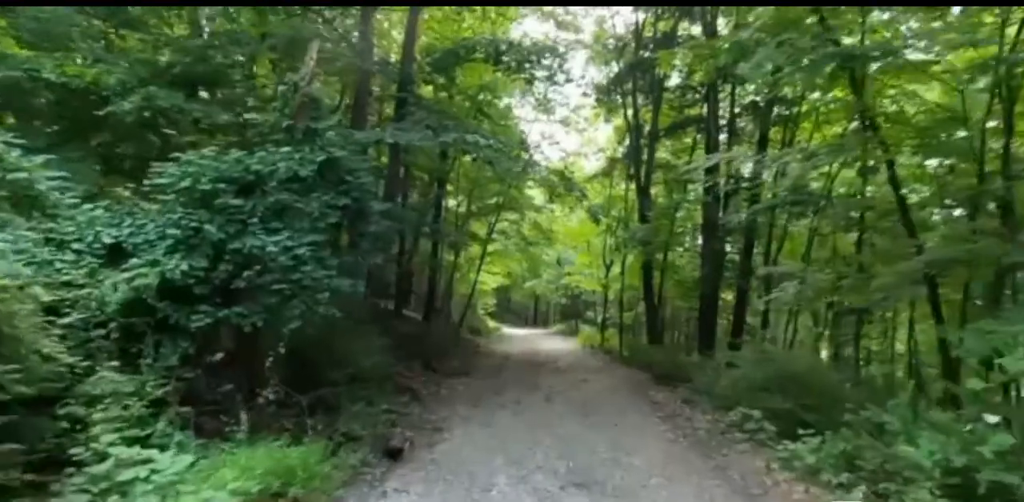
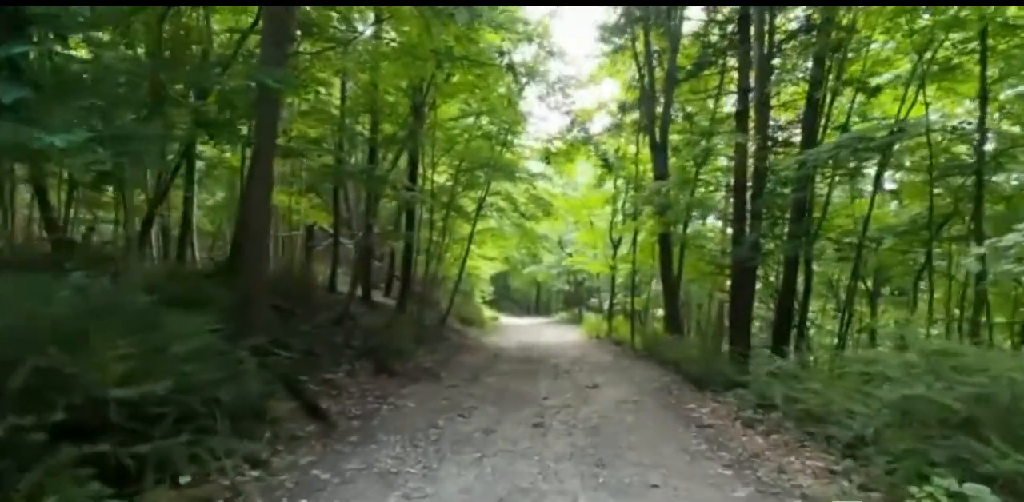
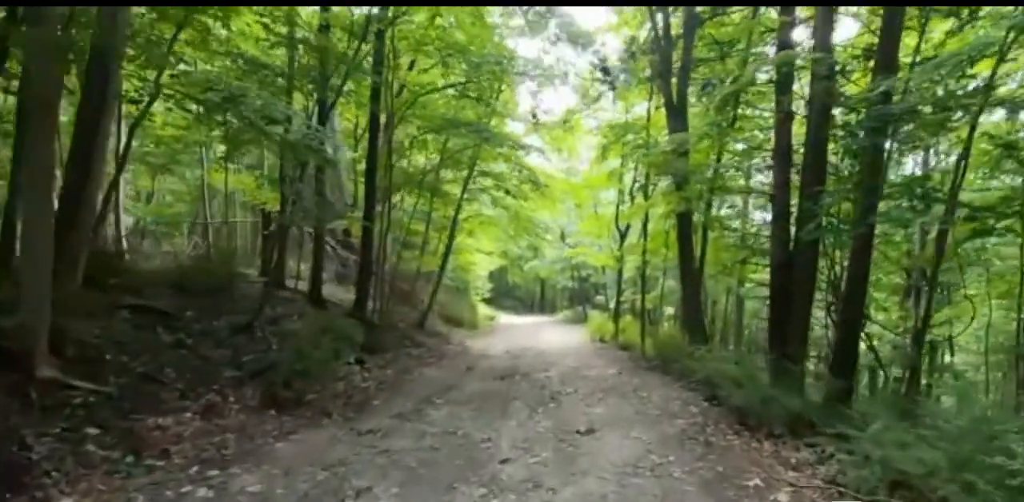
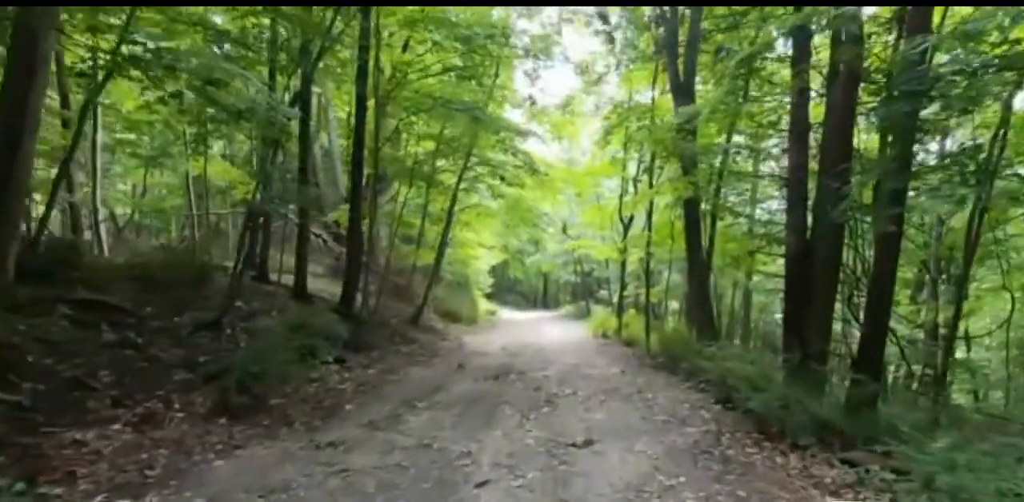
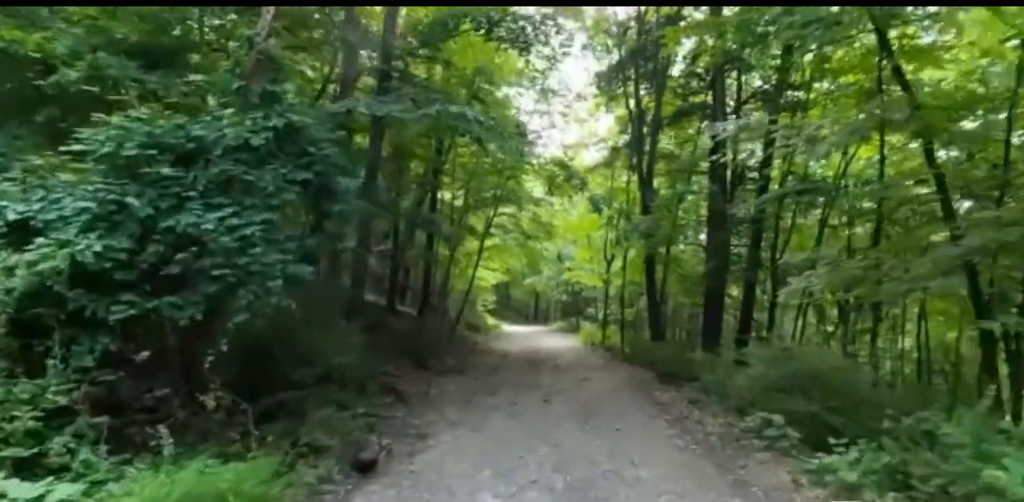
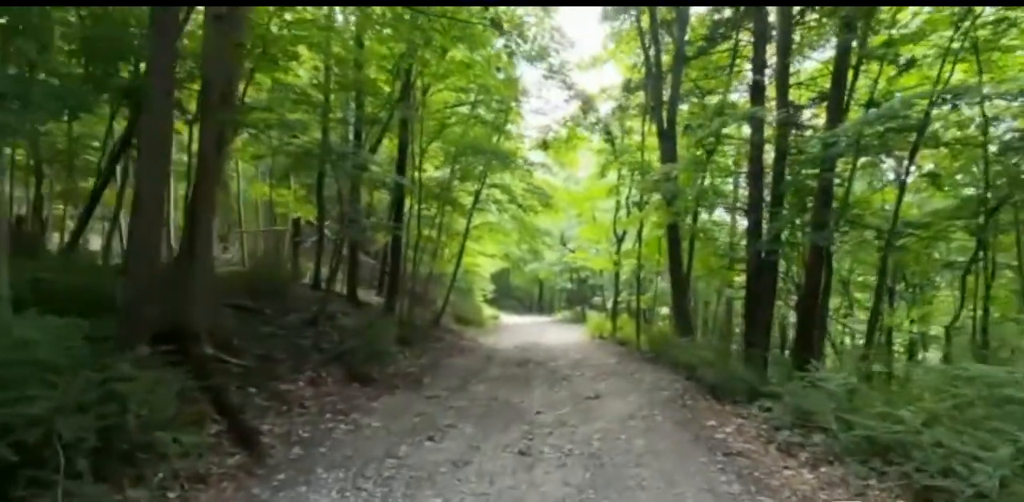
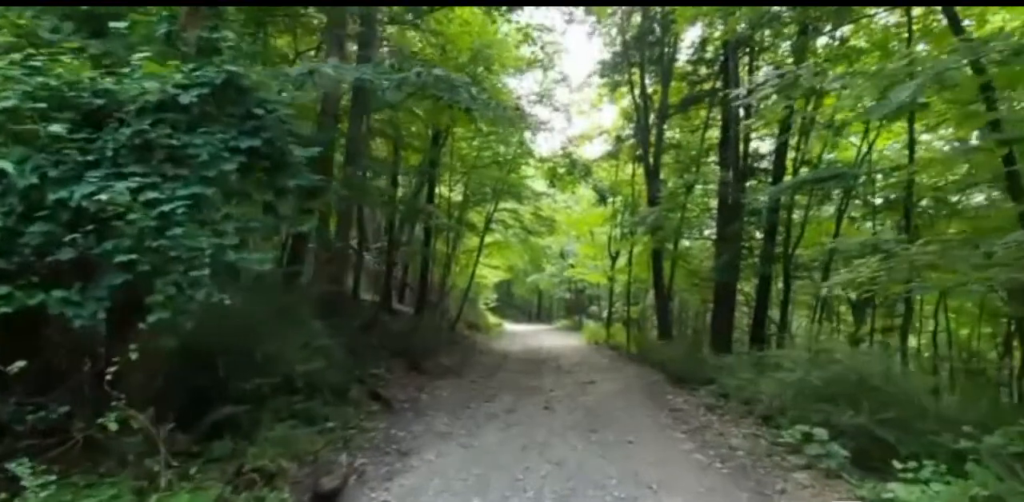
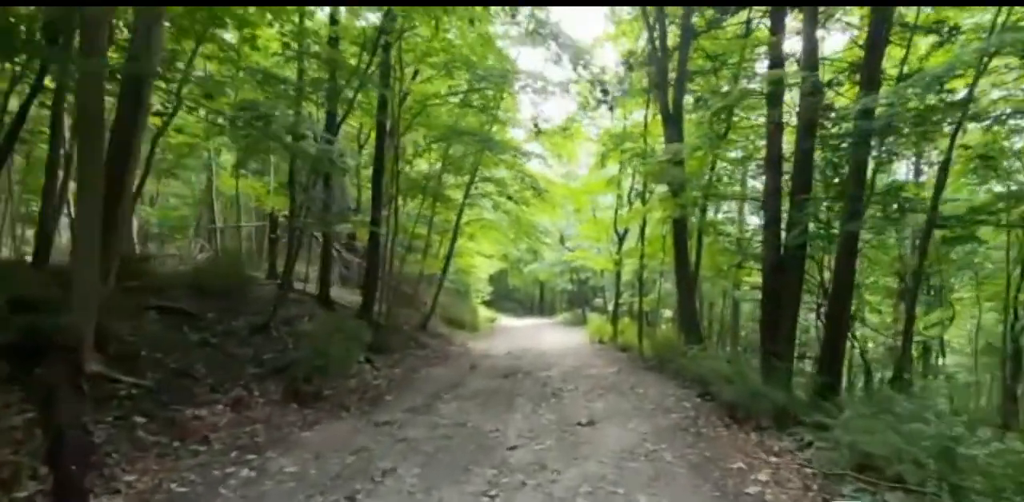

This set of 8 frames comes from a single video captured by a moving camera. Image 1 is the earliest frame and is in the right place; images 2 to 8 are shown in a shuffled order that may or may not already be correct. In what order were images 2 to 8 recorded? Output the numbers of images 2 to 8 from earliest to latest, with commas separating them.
5, 7, 2, 6, 8, 3, 4
